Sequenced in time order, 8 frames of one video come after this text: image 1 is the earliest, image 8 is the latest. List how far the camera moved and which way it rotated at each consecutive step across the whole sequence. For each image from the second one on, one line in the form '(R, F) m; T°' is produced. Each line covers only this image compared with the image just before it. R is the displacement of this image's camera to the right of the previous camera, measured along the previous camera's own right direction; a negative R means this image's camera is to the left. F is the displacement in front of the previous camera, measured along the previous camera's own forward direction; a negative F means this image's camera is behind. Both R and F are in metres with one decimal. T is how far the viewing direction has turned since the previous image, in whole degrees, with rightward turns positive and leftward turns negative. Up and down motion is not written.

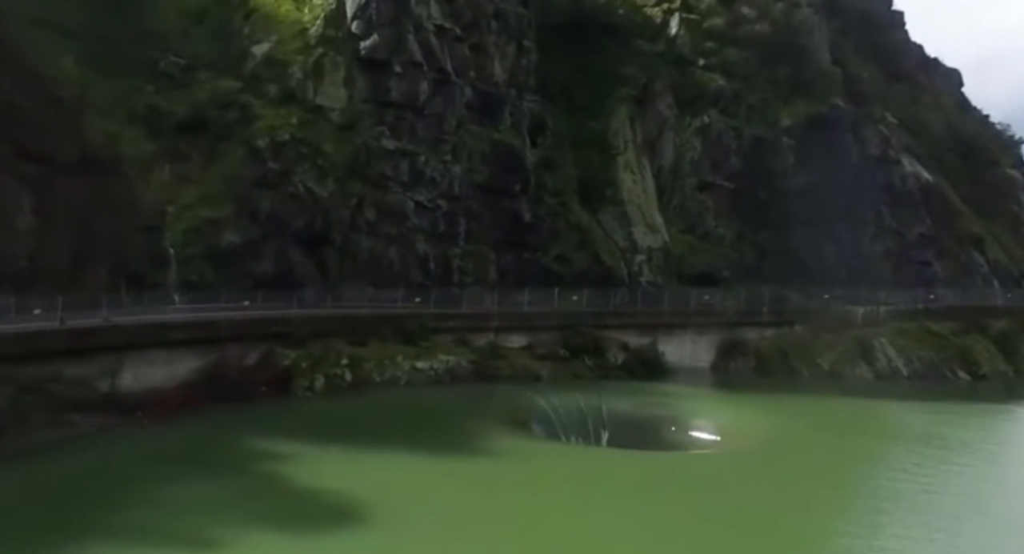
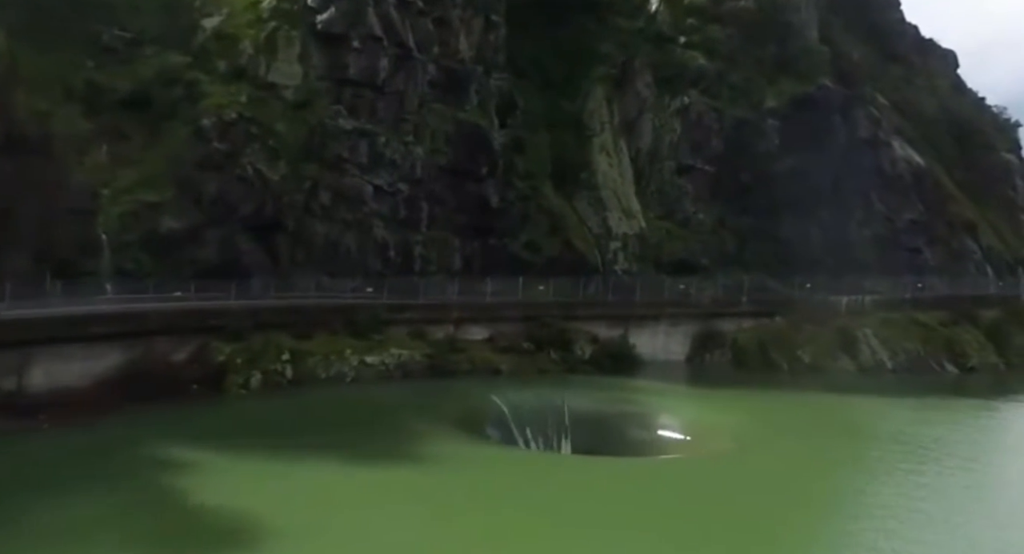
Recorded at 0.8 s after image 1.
(+1.3, +1.8) m; 0°
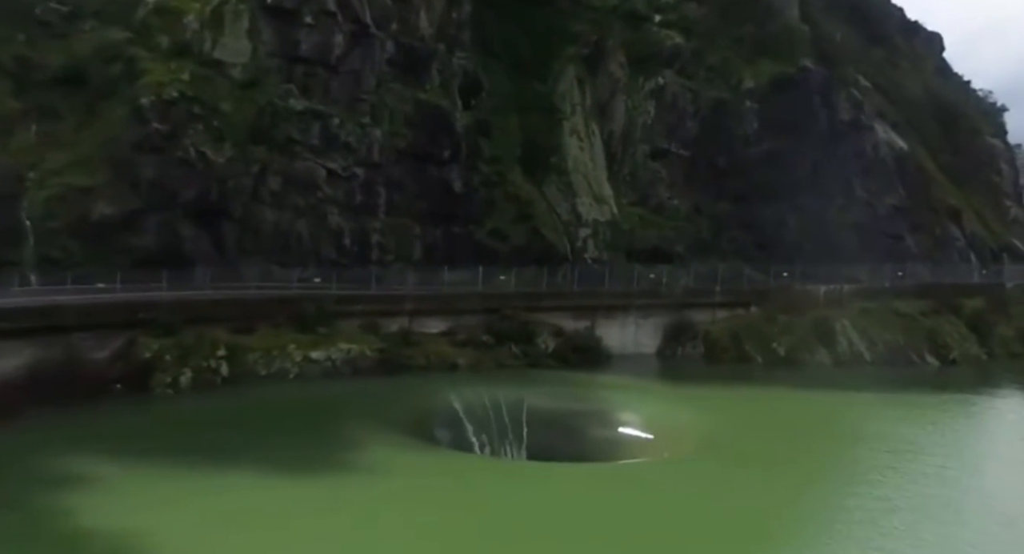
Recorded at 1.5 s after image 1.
(+1.0, +1.7) m; +1°
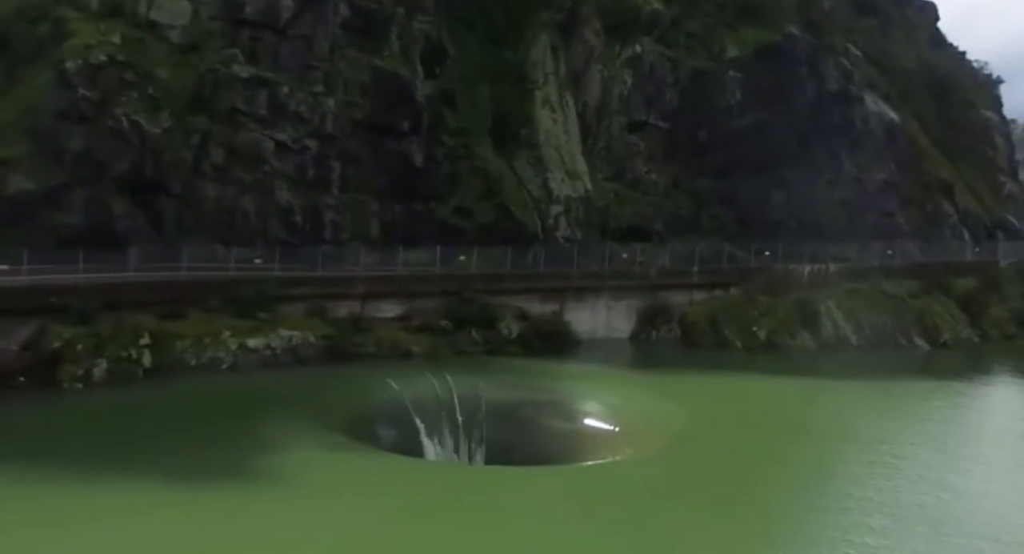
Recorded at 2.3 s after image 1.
(+1.0, +2.1) m; +1°
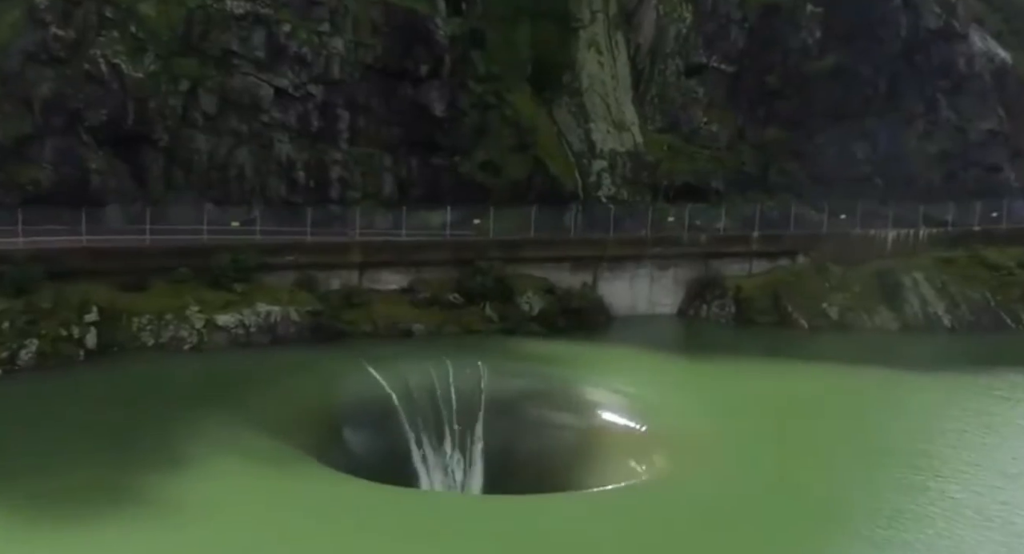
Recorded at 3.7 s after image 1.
(+1.5, +3.9) m; -5°
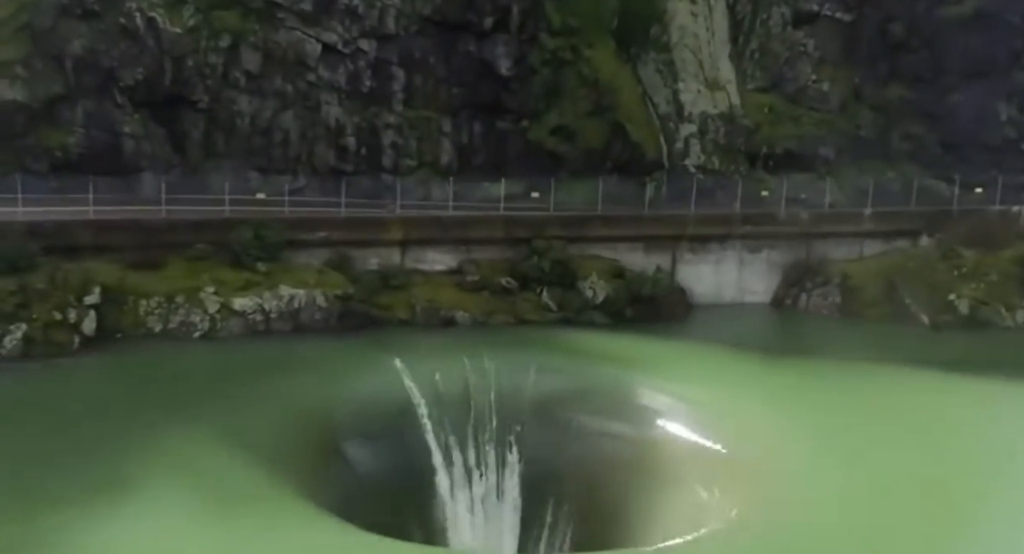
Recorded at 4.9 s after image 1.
(+1.1, +3.0) m; -7°
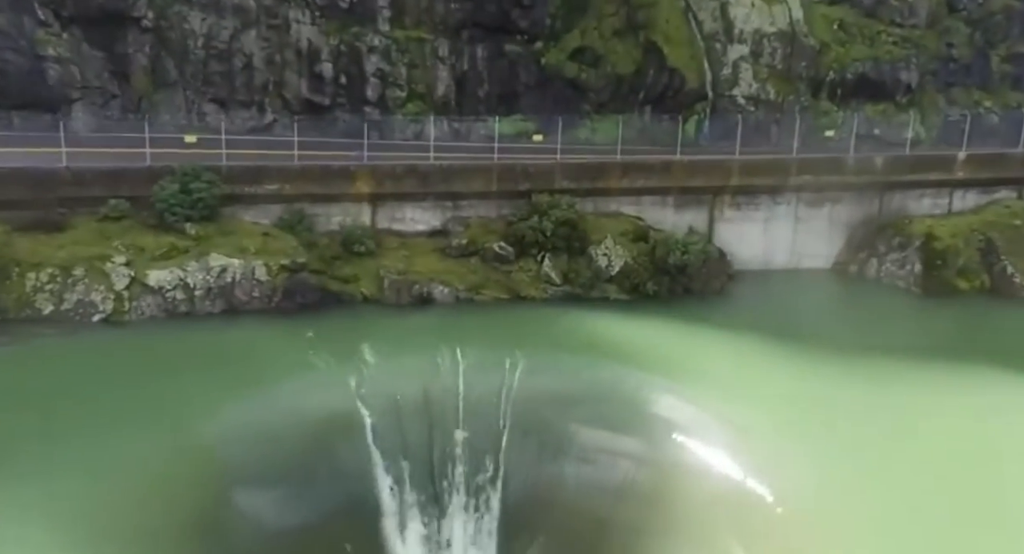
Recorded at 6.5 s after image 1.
(+1.0, +4.0) m; -3°
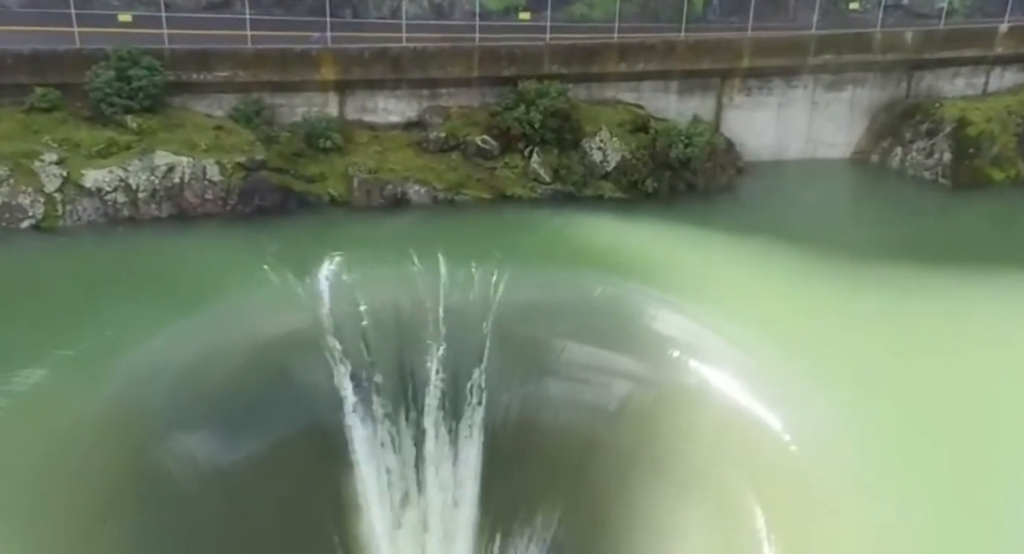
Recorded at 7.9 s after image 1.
(+0.3, +1.5) m; 0°
